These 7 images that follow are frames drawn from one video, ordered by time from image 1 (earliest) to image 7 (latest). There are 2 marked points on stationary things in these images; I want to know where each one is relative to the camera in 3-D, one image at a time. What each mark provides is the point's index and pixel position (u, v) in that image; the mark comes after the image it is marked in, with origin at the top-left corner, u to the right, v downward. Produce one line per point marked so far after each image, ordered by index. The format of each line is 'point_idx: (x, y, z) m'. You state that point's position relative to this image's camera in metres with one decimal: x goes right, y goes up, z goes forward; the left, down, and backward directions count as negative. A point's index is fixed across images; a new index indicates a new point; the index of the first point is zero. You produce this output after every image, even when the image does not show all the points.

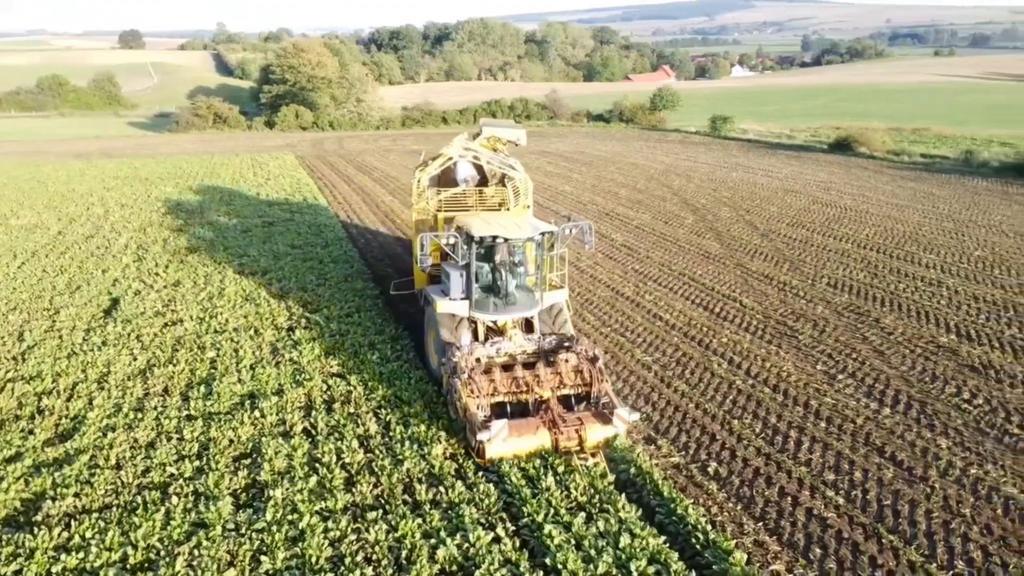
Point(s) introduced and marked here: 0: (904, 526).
0: (+3.8, -2.3, +7.6) m
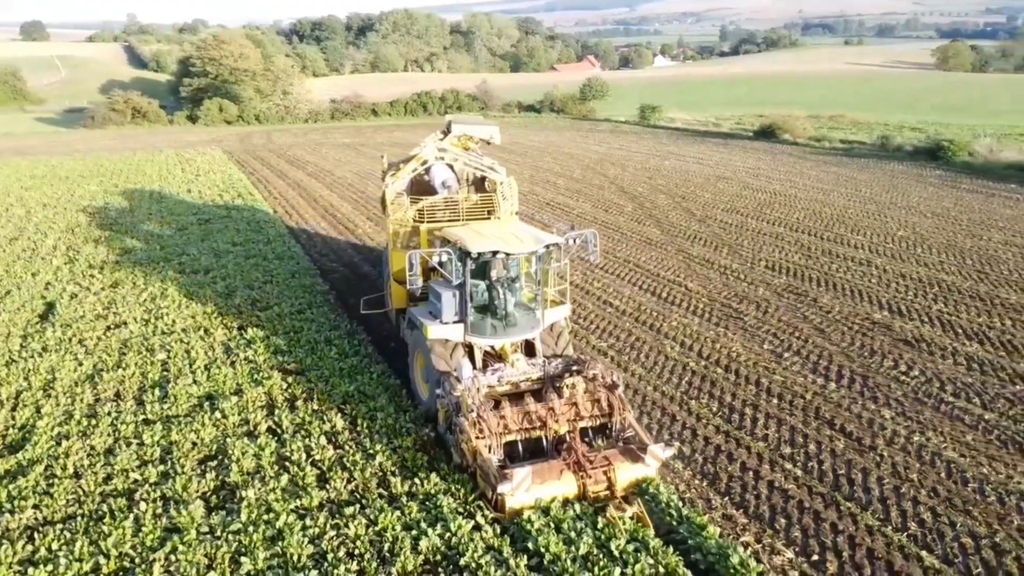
0: (+3.6, -2.1, +8.0) m
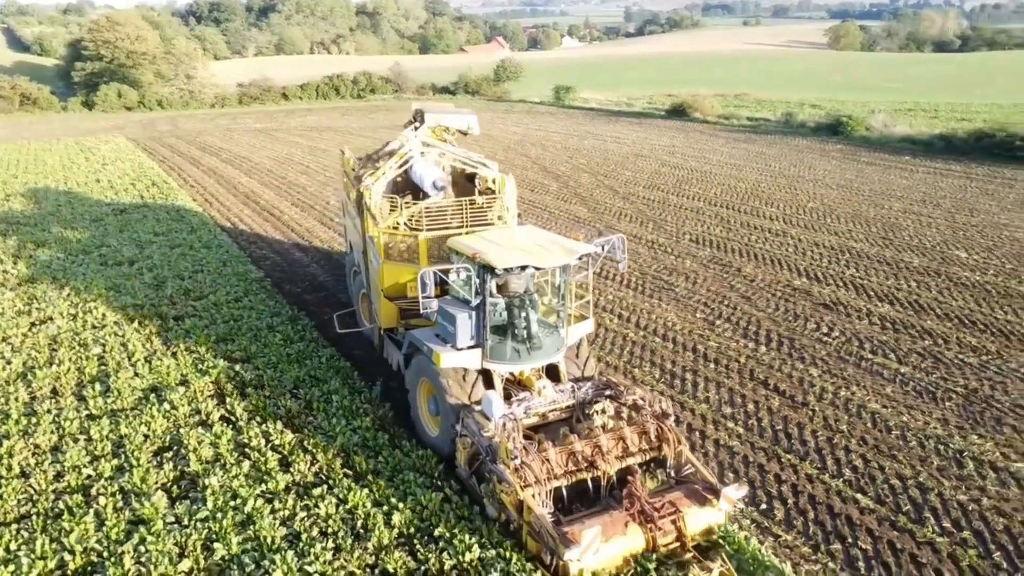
0: (+3.2, -1.7, +8.6) m
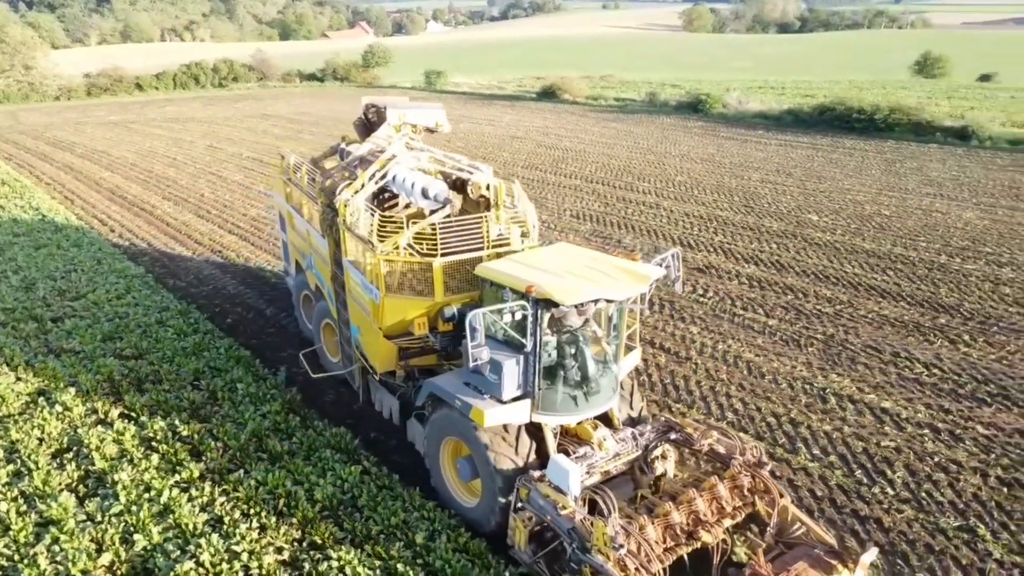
0: (+2.1, -1.3, +9.4) m
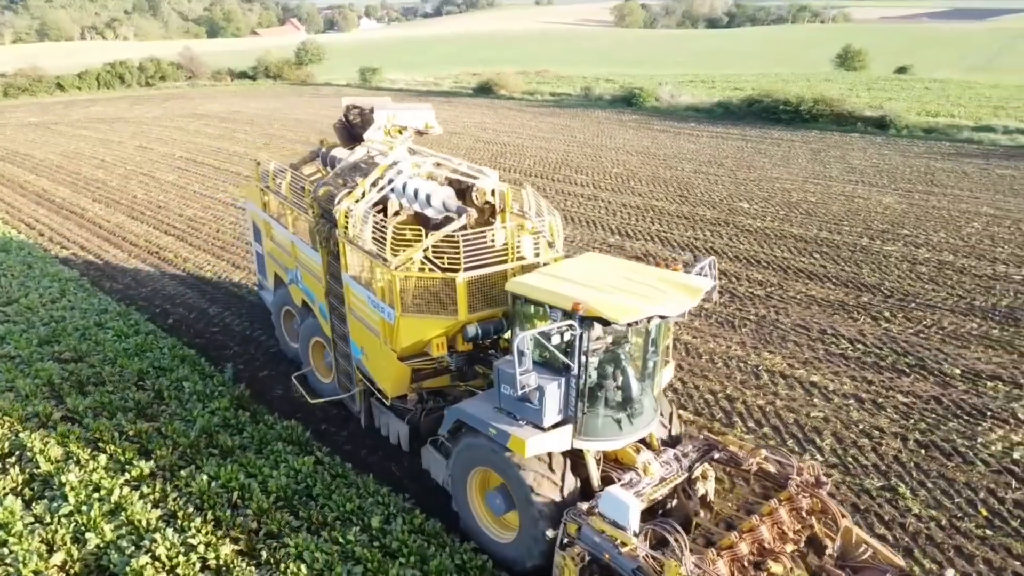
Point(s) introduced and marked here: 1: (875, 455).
0: (+1.4, -1.1, +9.7) m
1: (+3.7, -1.7, +7.9) m
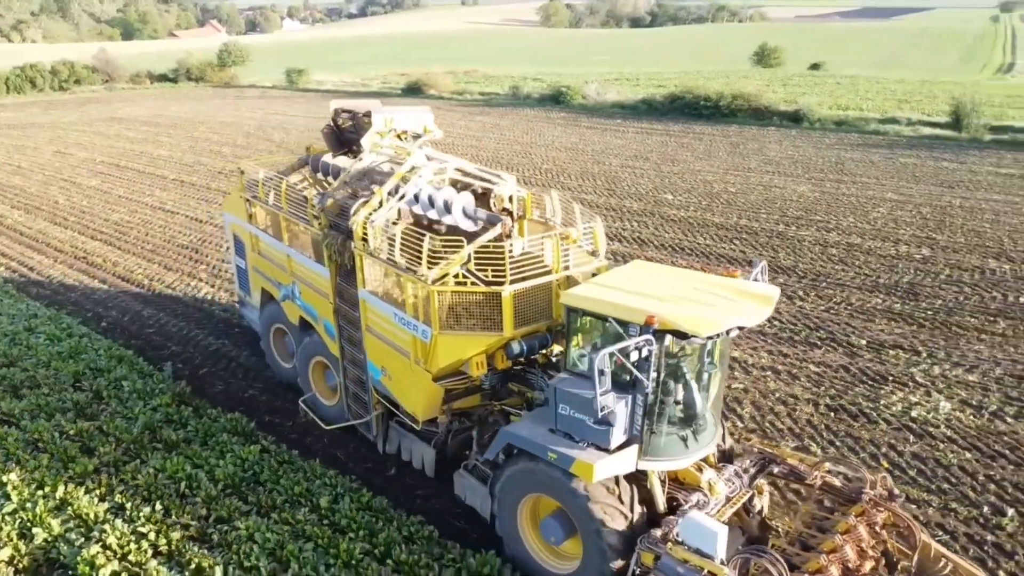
0: (+0.6, -0.9, +10.2) m
1: (+3.0, -1.4, +8.6) m
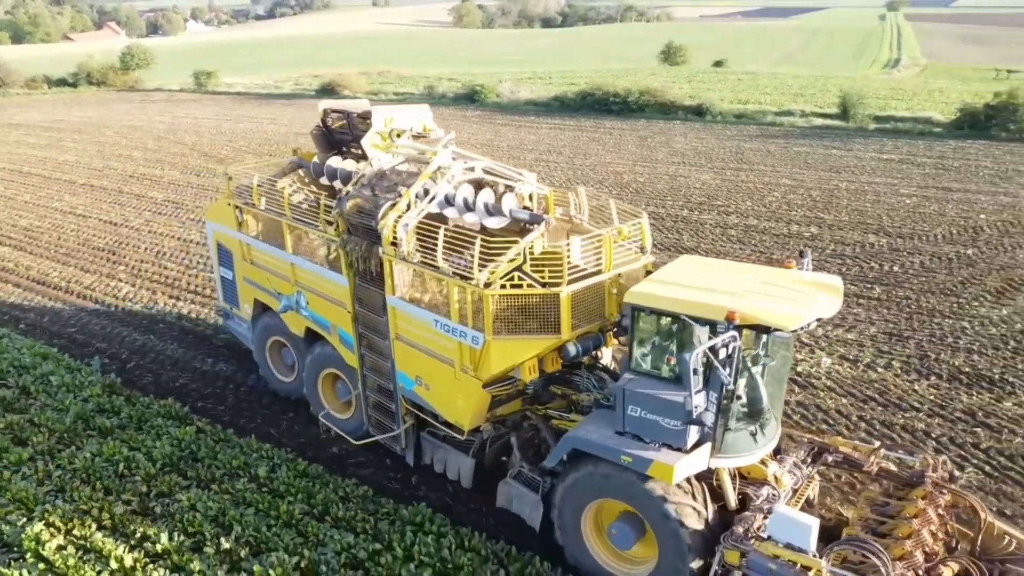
0: (-0.4, -0.7, +10.8) m
1: (+2.2, -1.1, +9.4) m
